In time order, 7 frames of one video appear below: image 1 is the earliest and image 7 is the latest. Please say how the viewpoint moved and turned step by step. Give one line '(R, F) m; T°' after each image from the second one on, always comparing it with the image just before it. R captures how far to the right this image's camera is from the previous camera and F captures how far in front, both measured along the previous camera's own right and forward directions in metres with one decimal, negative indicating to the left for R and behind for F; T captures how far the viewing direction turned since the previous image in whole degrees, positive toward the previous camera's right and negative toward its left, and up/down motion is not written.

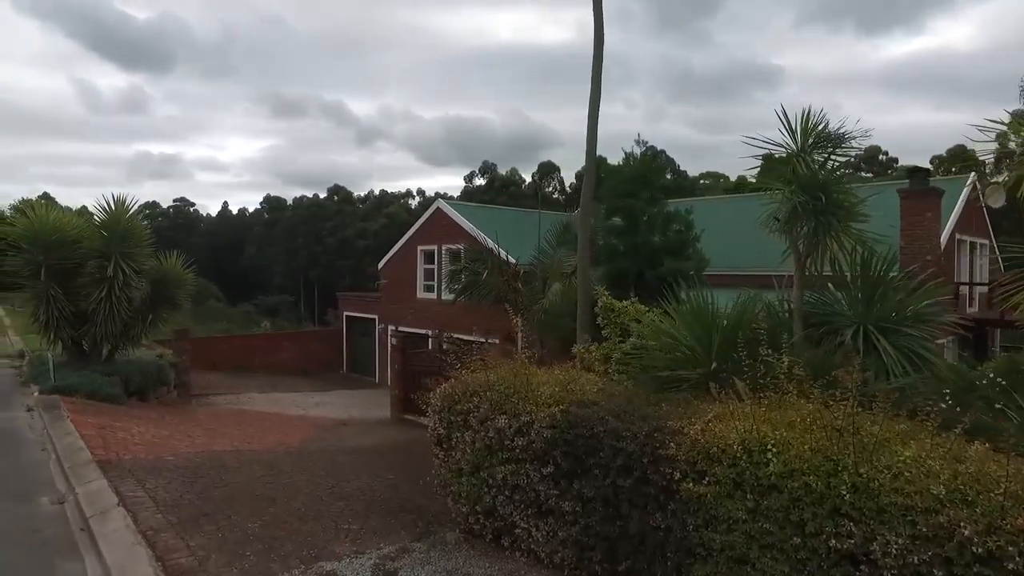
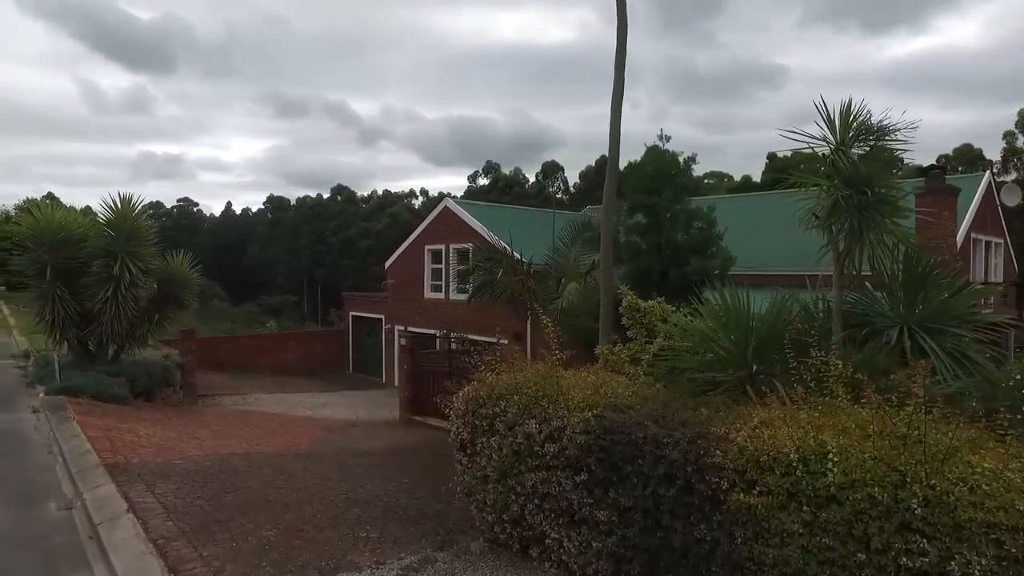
(-0.2, +0.2) m; 0°
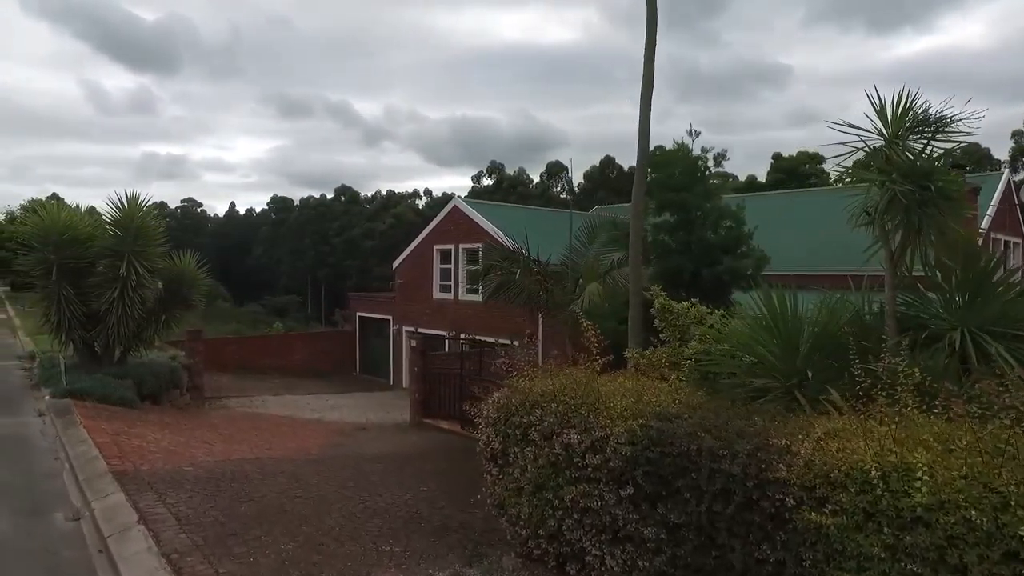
(-0.2, +0.3) m; 0°
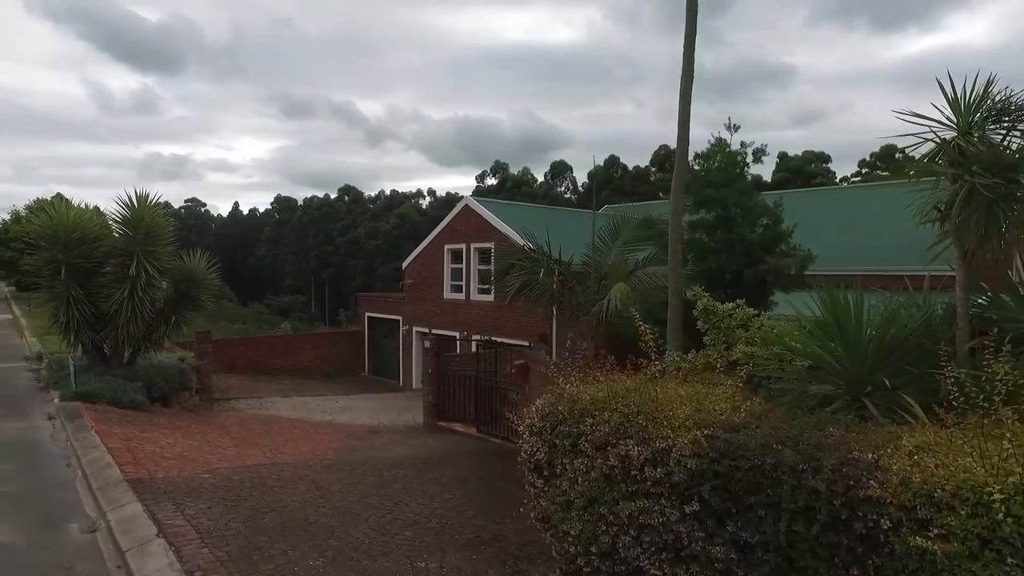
(-0.3, +0.3) m; 0°
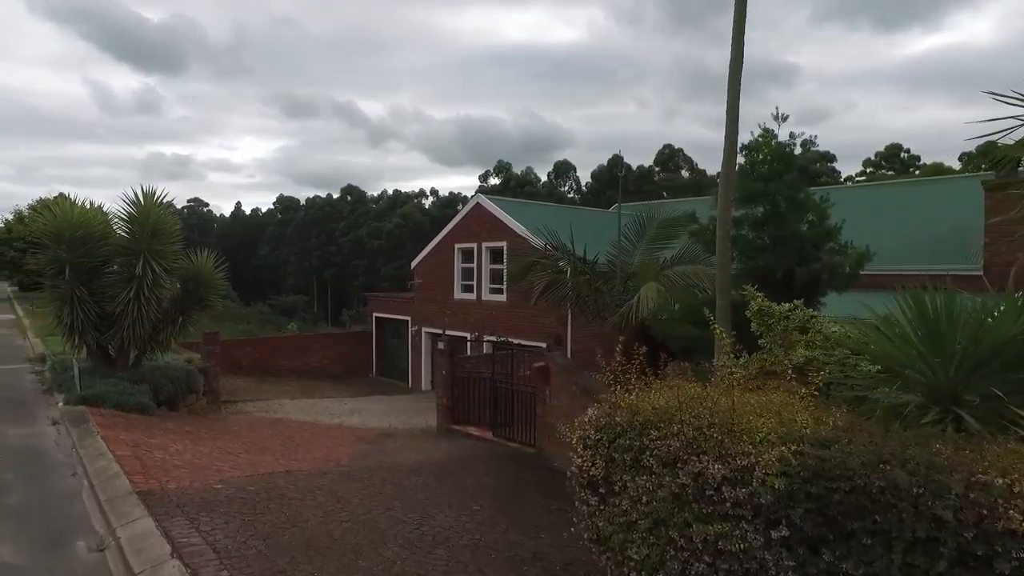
(-0.3, +0.4) m; 0°
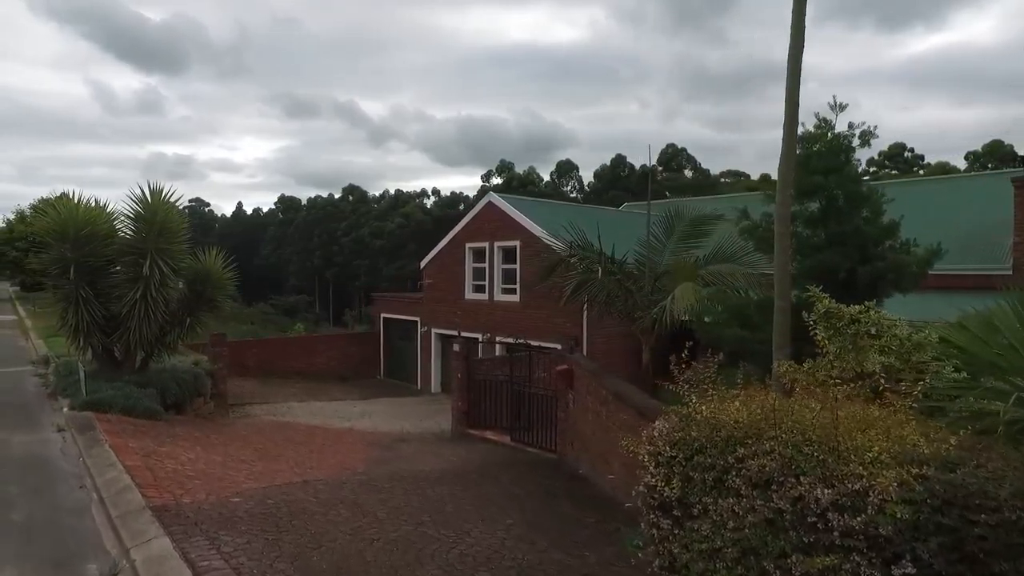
(-0.3, +0.4) m; 0°
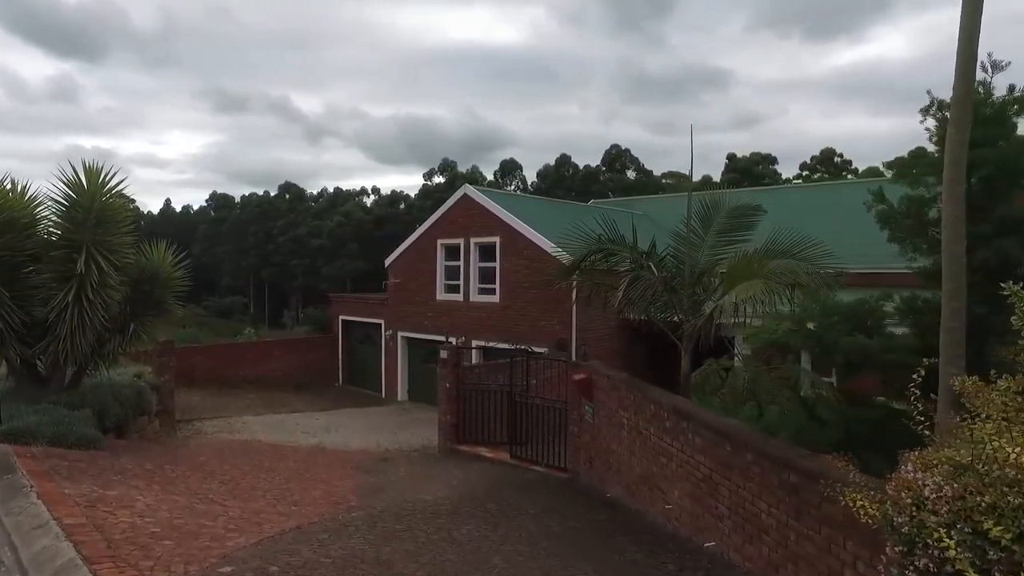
(-1.0, +1.4) m; +5°
